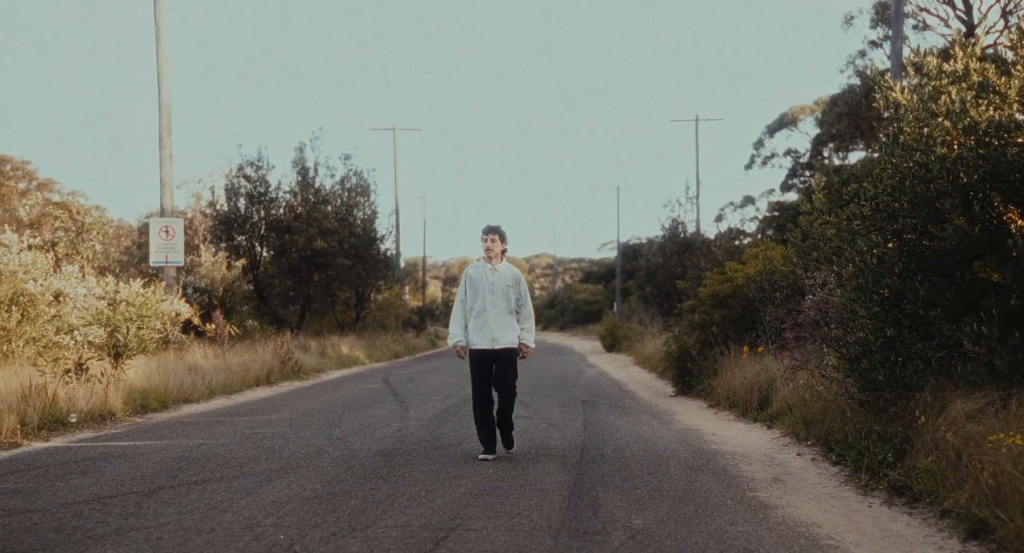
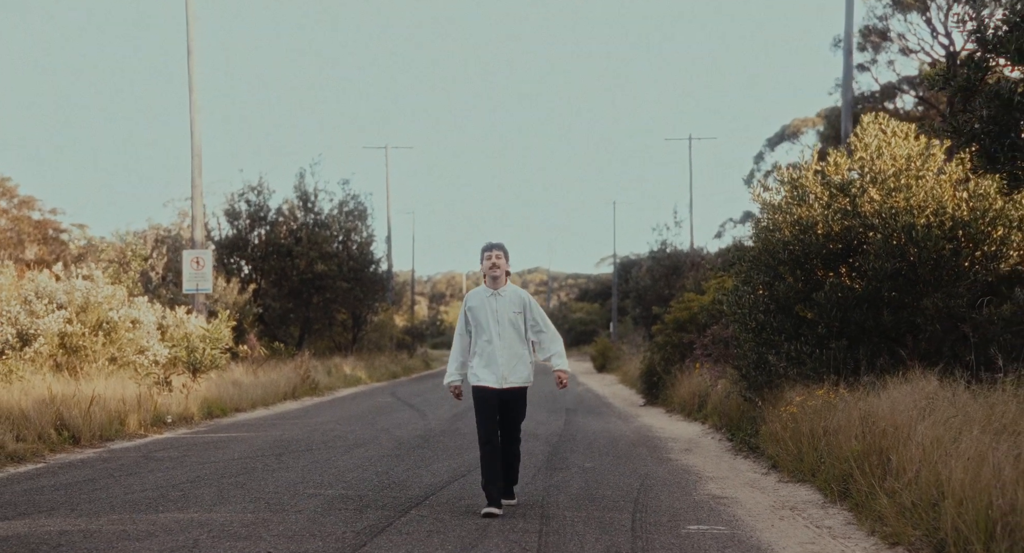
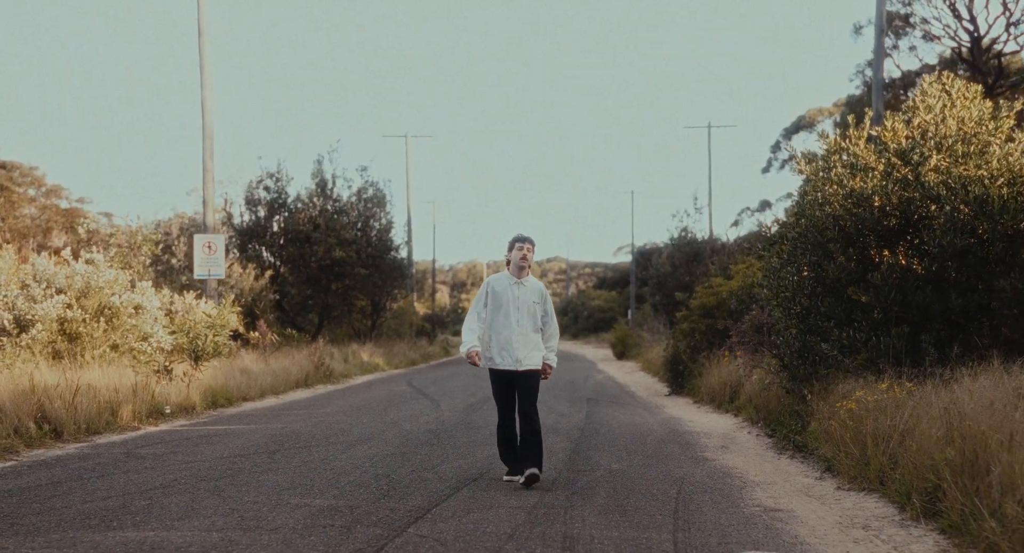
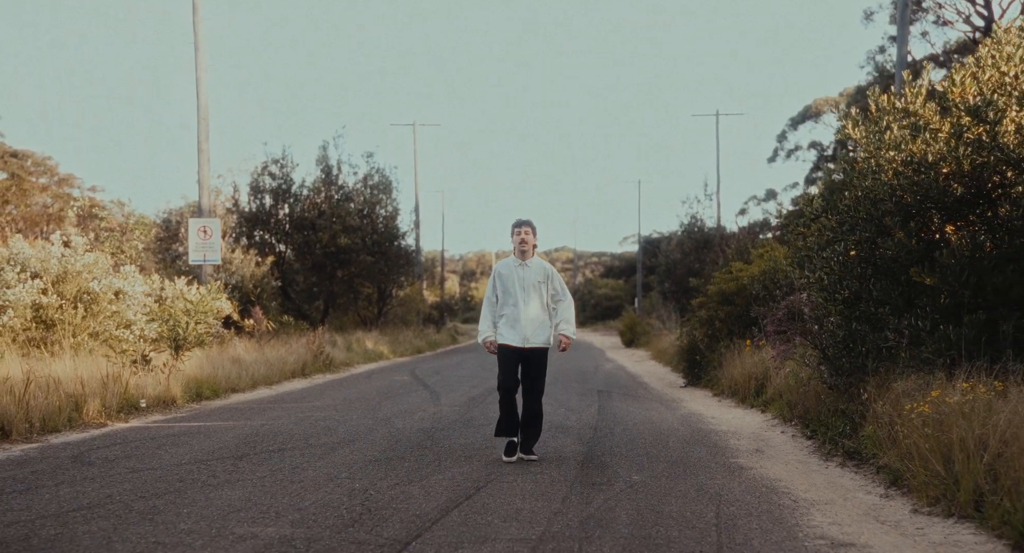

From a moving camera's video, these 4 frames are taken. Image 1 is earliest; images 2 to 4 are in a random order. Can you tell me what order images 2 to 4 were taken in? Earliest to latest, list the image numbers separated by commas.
4, 3, 2
